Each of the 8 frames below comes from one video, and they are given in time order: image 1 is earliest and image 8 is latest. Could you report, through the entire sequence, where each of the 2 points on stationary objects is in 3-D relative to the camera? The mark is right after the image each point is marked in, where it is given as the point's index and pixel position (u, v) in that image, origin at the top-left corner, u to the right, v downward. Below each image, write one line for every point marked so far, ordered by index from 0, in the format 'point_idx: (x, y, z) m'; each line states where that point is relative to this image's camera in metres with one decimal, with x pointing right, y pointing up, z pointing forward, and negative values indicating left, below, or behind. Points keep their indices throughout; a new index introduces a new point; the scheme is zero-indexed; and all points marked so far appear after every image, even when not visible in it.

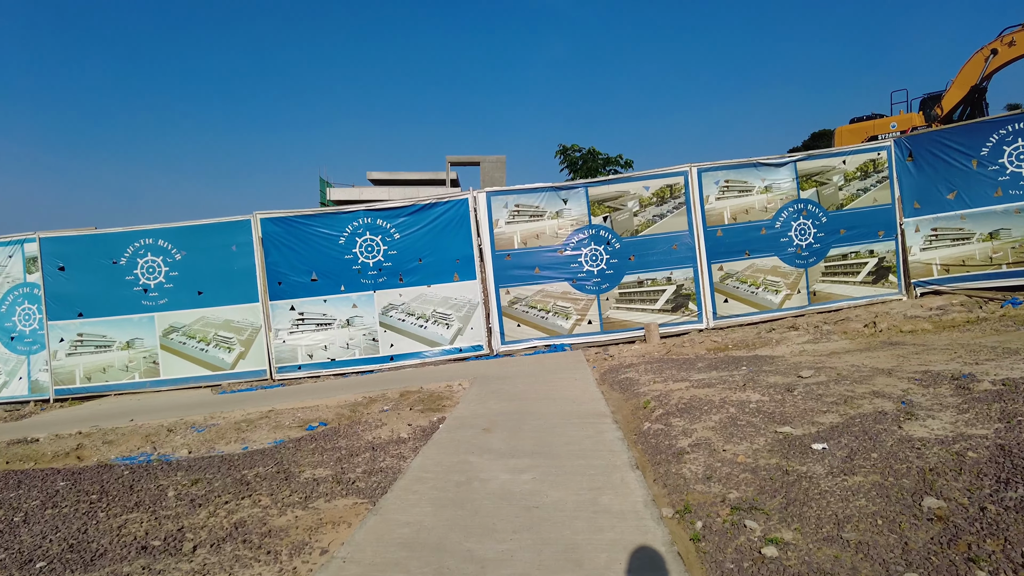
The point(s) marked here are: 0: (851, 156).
0: (+5.6, +2.2, +11.0) m
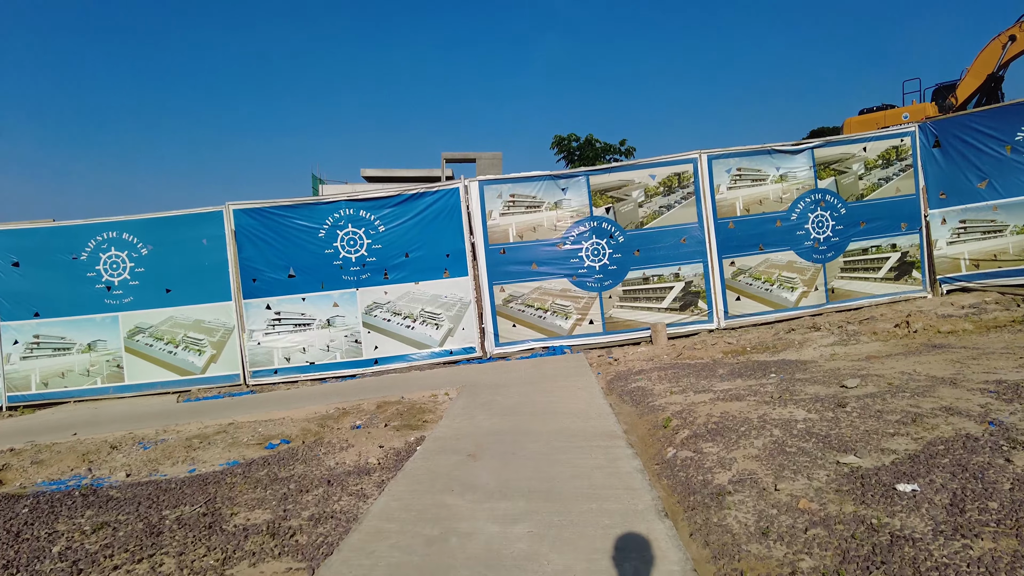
0: (+5.5, +2.2, +10.2) m
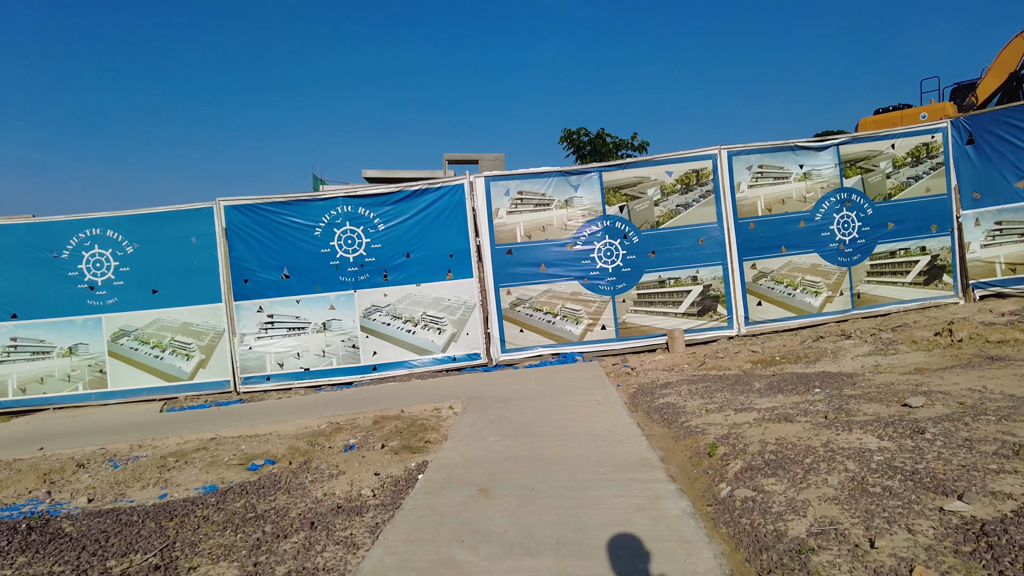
0: (+5.7, +2.2, +9.7) m
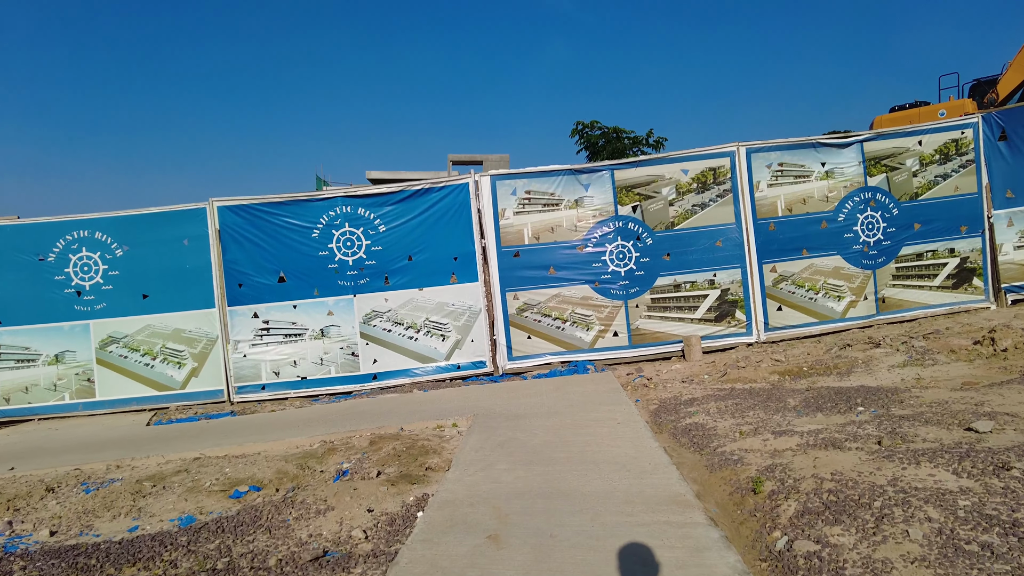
0: (+5.7, +2.1, +9.2) m
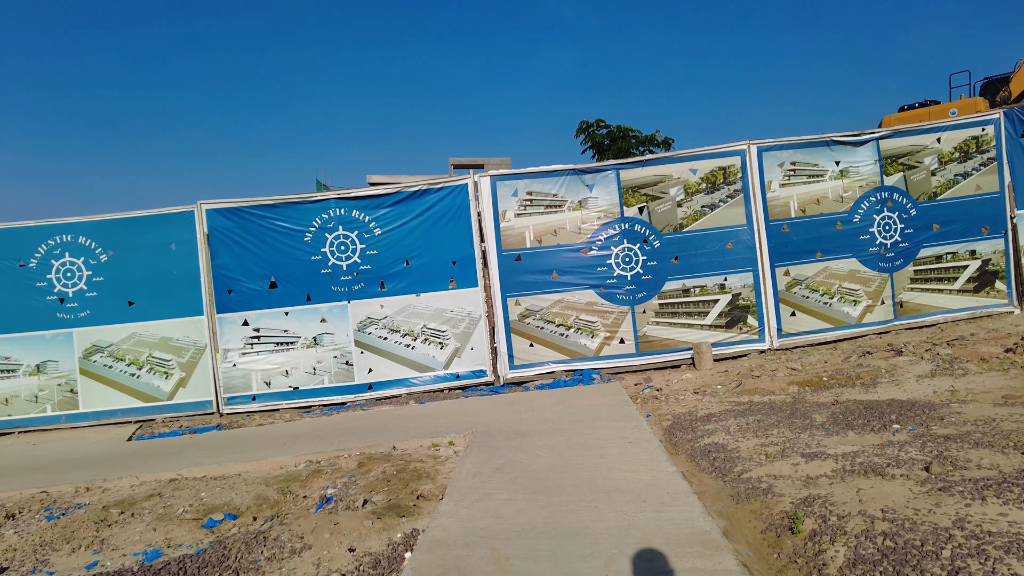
0: (+5.8, +2.1, +8.8) m
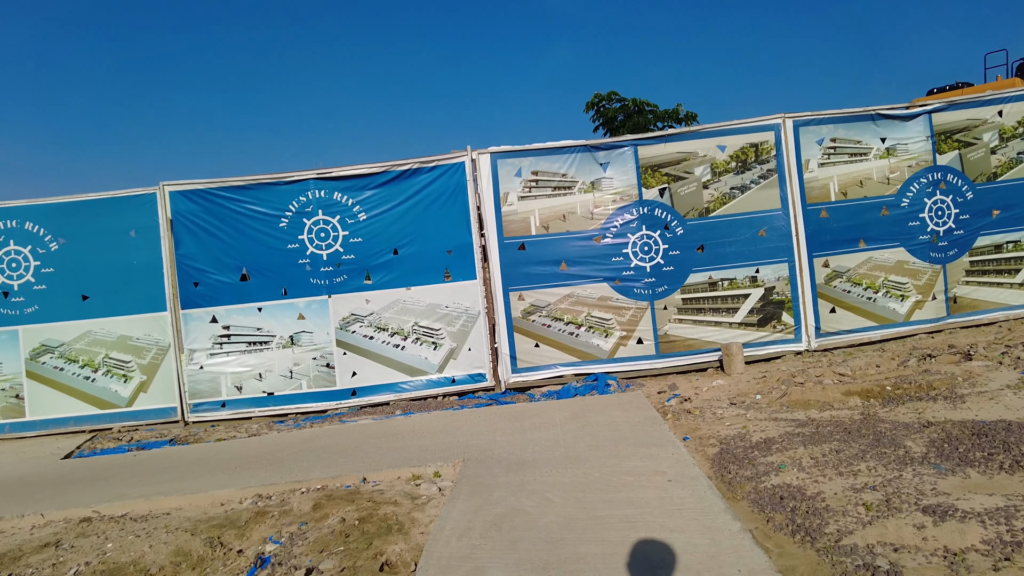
0: (+5.8, +2.1, +7.7) m
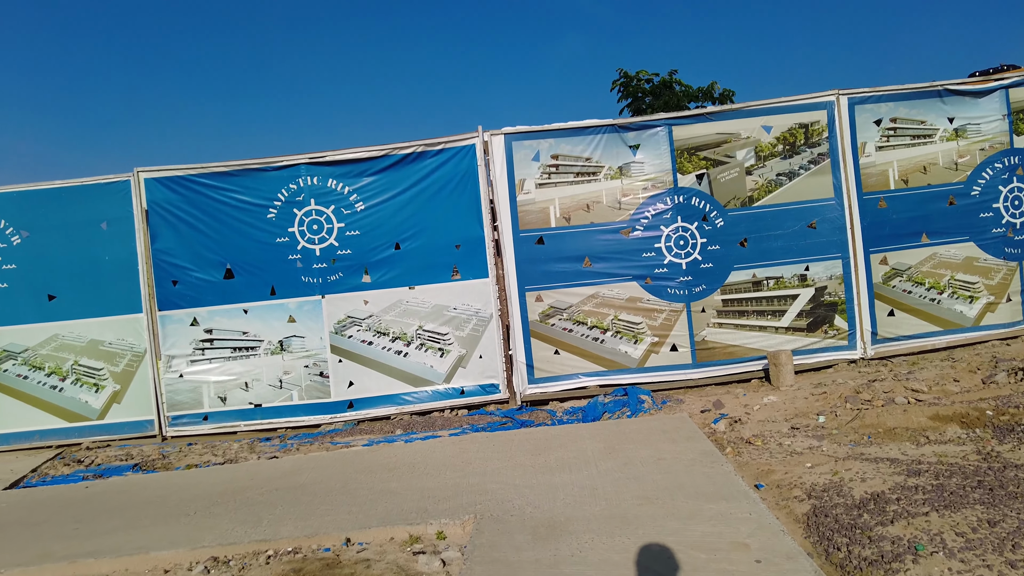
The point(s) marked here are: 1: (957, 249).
0: (+6.0, +2.1, +6.8) m
1: (+4.6, +0.4, +6.8) m
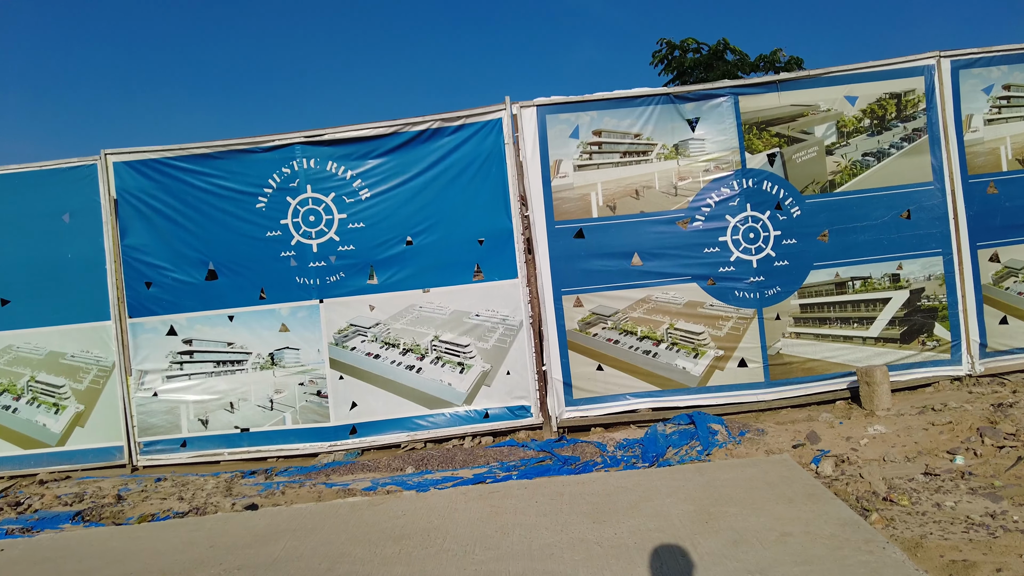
0: (+6.2, +2.1, +5.6) m
1: (+4.9, +0.4, +5.6) m
